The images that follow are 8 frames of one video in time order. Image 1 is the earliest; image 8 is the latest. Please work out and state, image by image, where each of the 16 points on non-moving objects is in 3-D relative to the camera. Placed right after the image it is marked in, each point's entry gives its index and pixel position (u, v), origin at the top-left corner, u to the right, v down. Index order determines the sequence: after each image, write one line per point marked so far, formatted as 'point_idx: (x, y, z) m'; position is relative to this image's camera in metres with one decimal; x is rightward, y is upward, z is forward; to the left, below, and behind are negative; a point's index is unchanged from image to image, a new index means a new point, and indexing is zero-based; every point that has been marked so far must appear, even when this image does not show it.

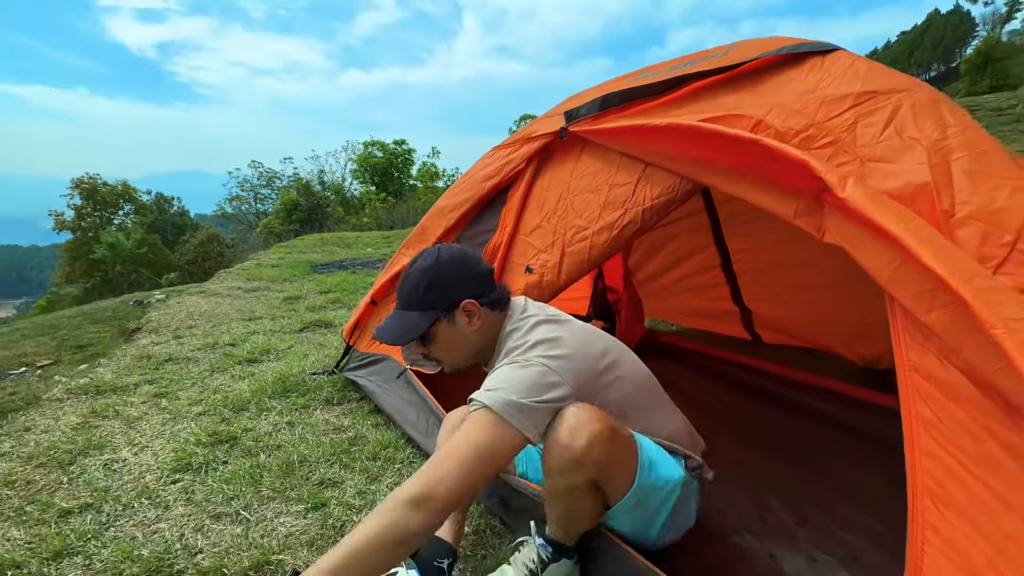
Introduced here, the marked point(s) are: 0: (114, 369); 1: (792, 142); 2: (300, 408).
0: (-2.7, -0.5, +3.1) m
1: (+0.7, +0.4, +1.1) m
2: (-1.2, -0.7, +2.5) m
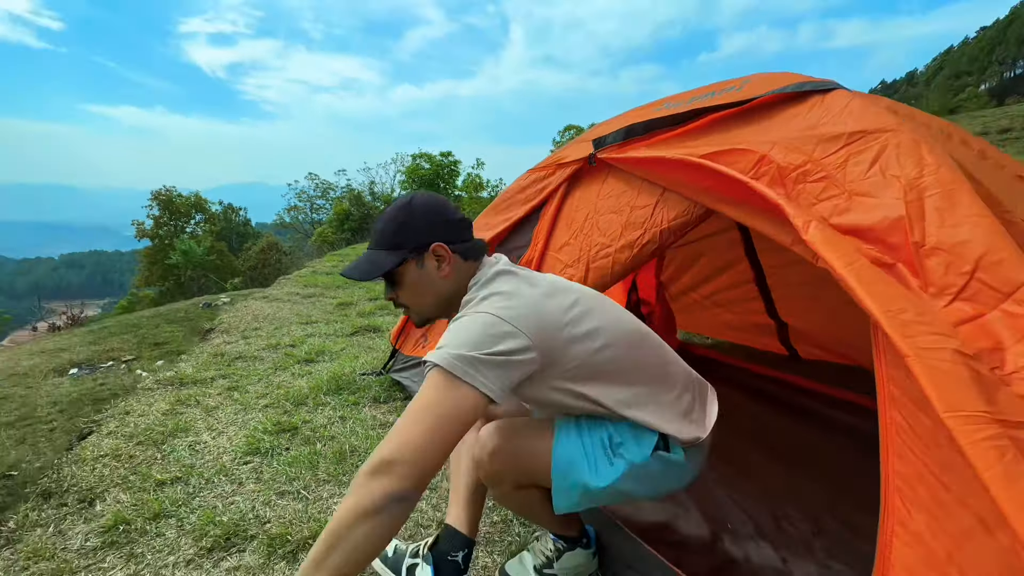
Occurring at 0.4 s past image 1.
0: (-2.5, -0.6, +3.5) m
1: (+0.8, +0.3, +1.3) m
2: (-1.0, -0.7, +2.7) m
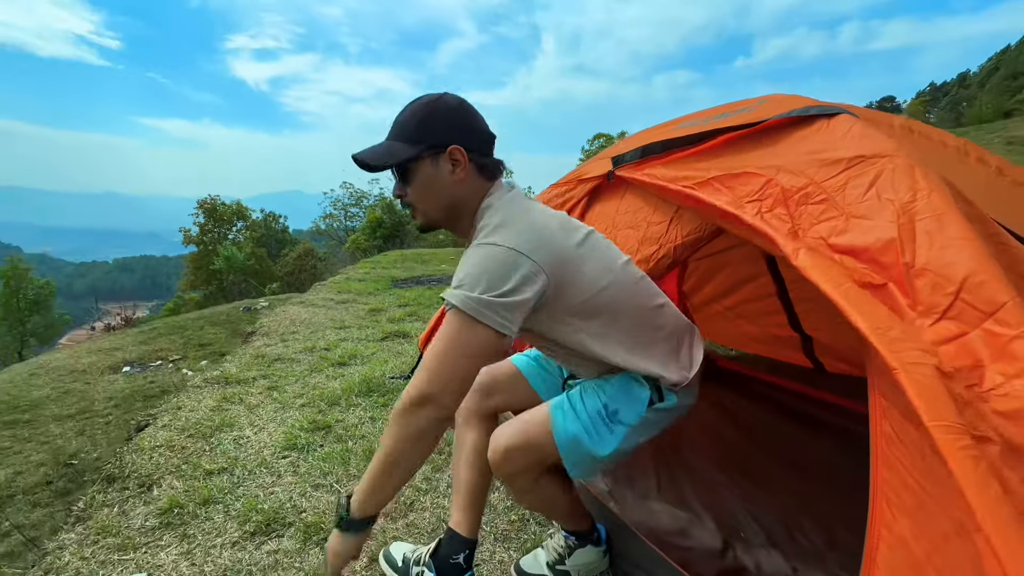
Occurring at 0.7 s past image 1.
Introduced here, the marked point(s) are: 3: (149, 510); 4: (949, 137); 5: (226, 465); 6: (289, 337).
0: (-2.3, -0.6, +3.7) m
1: (+0.8, +0.3, +1.3) m
2: (-0.8, -0.8, +2.9) m
3: (-1.6, -1.0, +2.0) m
4: (+1.6, +0.6, +1.7) m
5: (-1.4, -0.9, +2.3) m
6: (-2.2, -0.5, +4.5) m
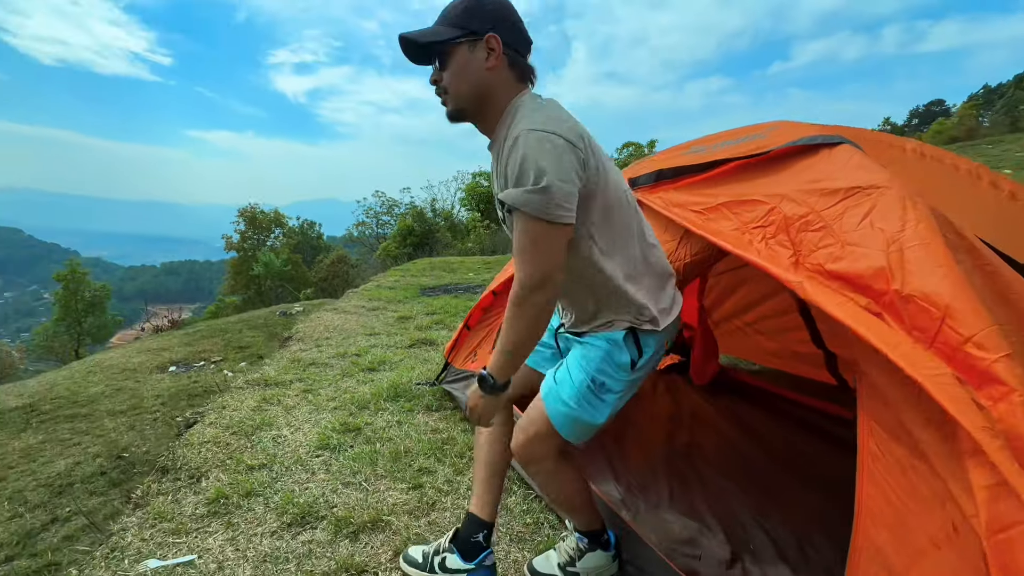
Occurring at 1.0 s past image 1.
0: (-2.1, -0.7, +4.0) m
1: (+0.9, +0.2, +1.4) m
2: (-0.7, -0.8, +3.1) m
3: (-1.5, -1.0, +2.2) m
4: (+1.7, +0.5, +1.7) m
5: (-1.4, -0.9, +2.5) m
6: (-2.0, -0.6, +4.7) m
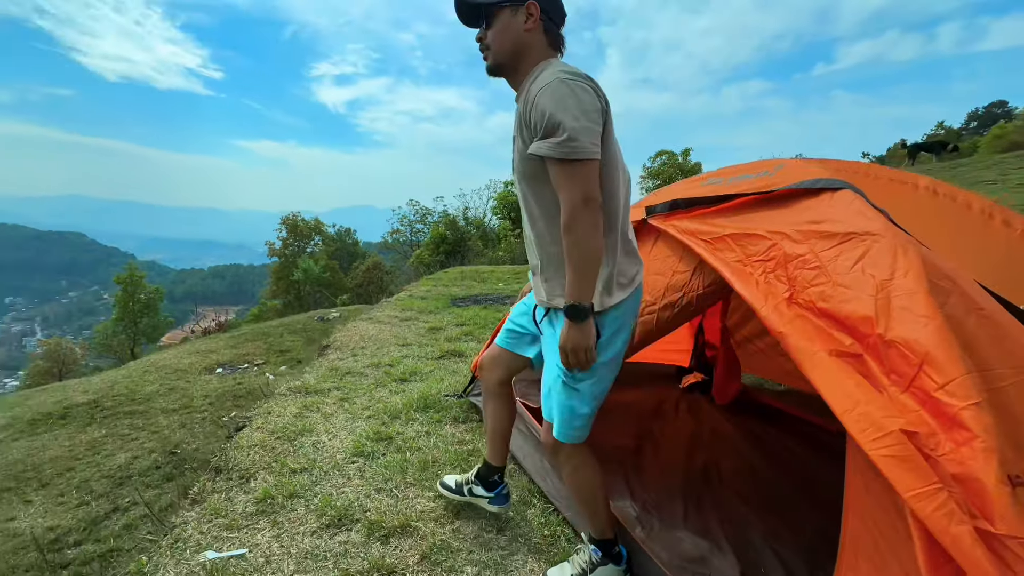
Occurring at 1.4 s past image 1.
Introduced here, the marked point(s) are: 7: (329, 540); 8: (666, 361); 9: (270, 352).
0: (-1.9, -0.8, +4.3) m
1: (+0.9, +0.1, +1.5) m
2: (-0.6, -1.0, +3.2) m
3: (-1.4, -1.1, +2.4) m
4: (+1.8, +0.3, +1.8) m
5: (-1.2, -1.1, +2.7) m
6: (-1.7, -0.7, +5.0) m
7: (-0.9, -1.2, +2.1) m
8: (+1.4, -0.7, +4.1) m
9: (-6.1, -1.6, +11.3) m
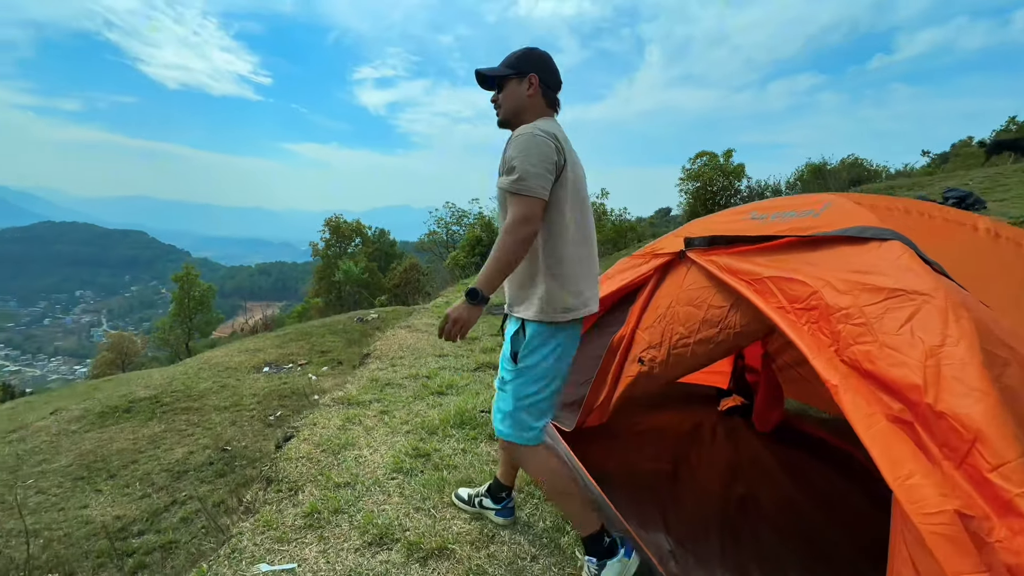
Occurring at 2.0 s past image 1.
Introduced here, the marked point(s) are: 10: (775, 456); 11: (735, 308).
0: (-1.5, -1.0, +4.4) m
1: (+1.1, -0.1, +1.5) m
2: (-0.3, -1.1, +3.3) m
3: (-1.2, -1.3, +2.5) m
4: (+1.9, +0.2, +1.7) m
5: (-1.0, -1.2, +2.8) m
6: (-1.3, -0.8, +5.1) m
7: (-0.7, -1.3, +2.2) m
8: (+1.7, -0.9, +4.1) m
9: (-5.2, -1.7, +11.8) m
10: (+1.8, -1.2, +3.2) m
11: (+1.0, -0.1, +2.0) m
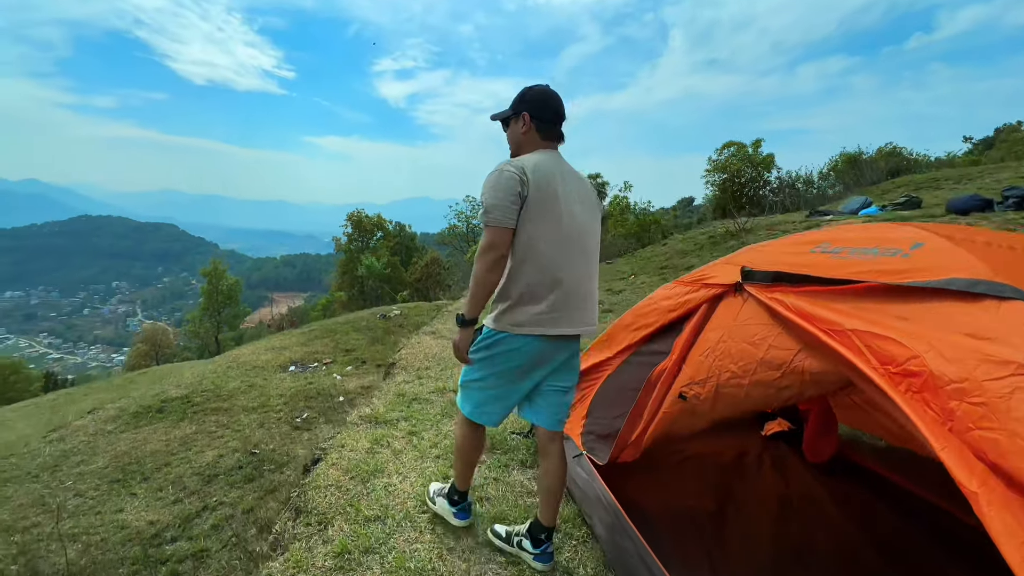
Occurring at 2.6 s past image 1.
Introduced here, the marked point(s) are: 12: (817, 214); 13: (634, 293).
0: (-1.2, -1.1, +4.4) m
1: (+1.2, -0.3, +1.3) m
2: (-0.1, -1.3, +3.2) m
3: (-1.0, -1.4, +2.5) m
4: (+2.1, 0.0, +1.4) m
5: (-0.8, -1.4, +2.7) m
6: (-1.0, -1.0, +5.1) m
7: (-0.5, -1.5, +2.1) m
8: (+2.0, -1.0, +3.8) m
9: (-4.6, -1.7, +11.8) m
10: (+2.1, -1.3, +3.0) m
11: (+1.2, -0.3, +1.8) m
12: (+7.0, +1.7, +10.3) m
13: (+2.5, -0.1, +9.1) m
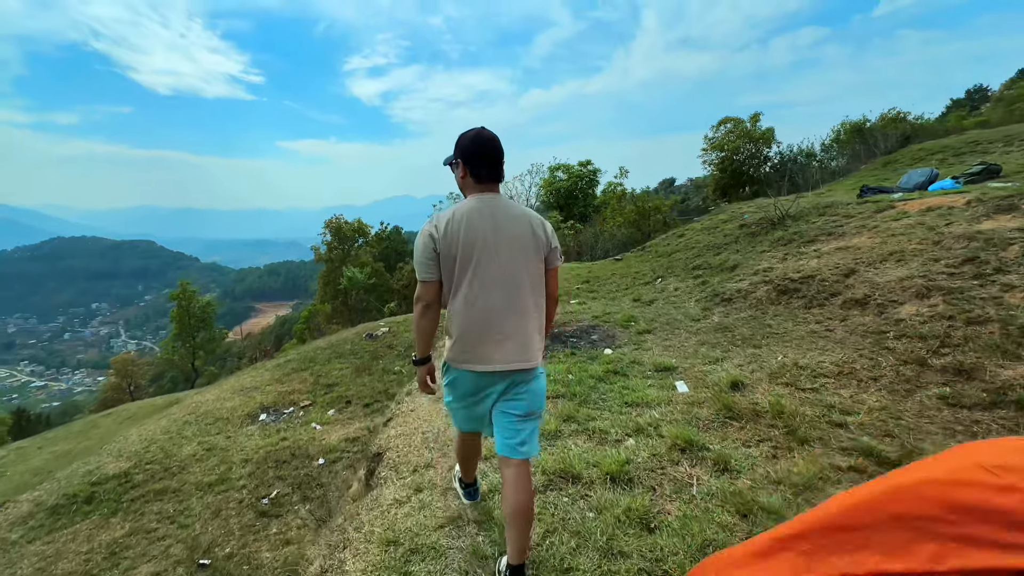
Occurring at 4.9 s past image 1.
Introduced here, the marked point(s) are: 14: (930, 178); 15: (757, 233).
0: (-0.9, -1.6, +2.7) m
1: (+1.6, -0.7, -0.4) m
2: (+0.3, -1.7, +1.5) m
3: (-0.6, -1.9, +0.8) m
4: (+2.5, -0.3, -0.2) m
5: (-0.4, -1.9, +1.0) m
6: (-0.7, -1.4, +3.4) m
7: (-0.1, -2.0, +0.4) m
8: (+2.4, -1.3, +2.2) m
9: (-4.4, -2.3, +10.1) m
10: (+2.5, -1.6, +1.3) m
11: (+1.6, -0.6, +0.2) m
12: (+7.0, +1.9, +8.7) m
13: (+2.6, -0.2, +7.4) m
14: (+7.7, +2.0, +8.2) m
15: (+4.8, +1.1, +8.7) m
